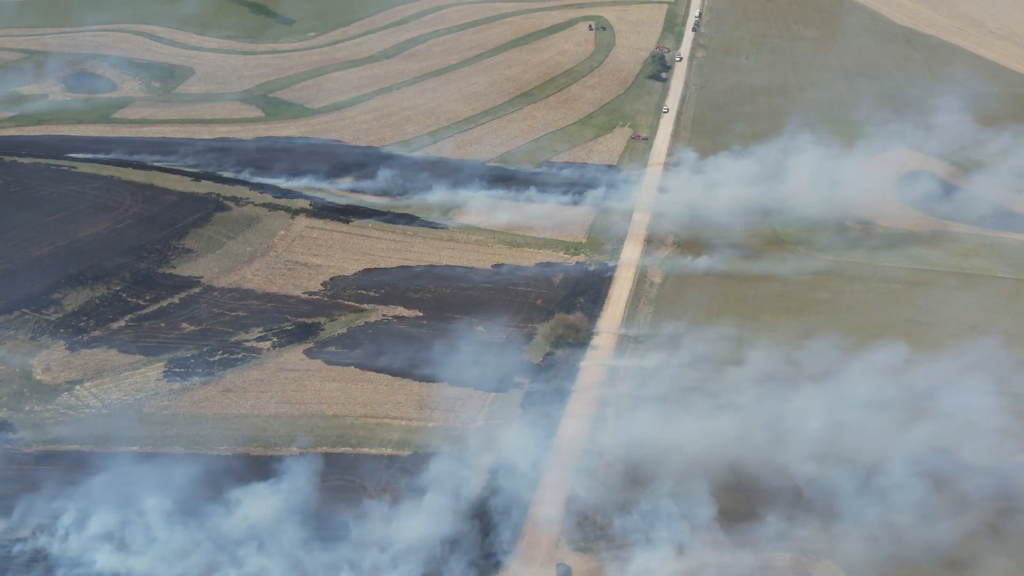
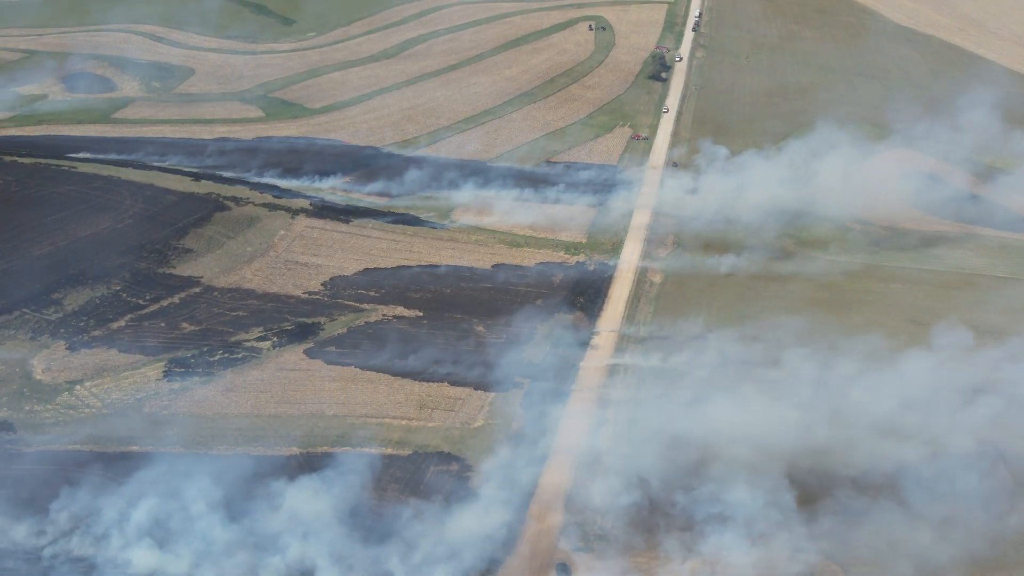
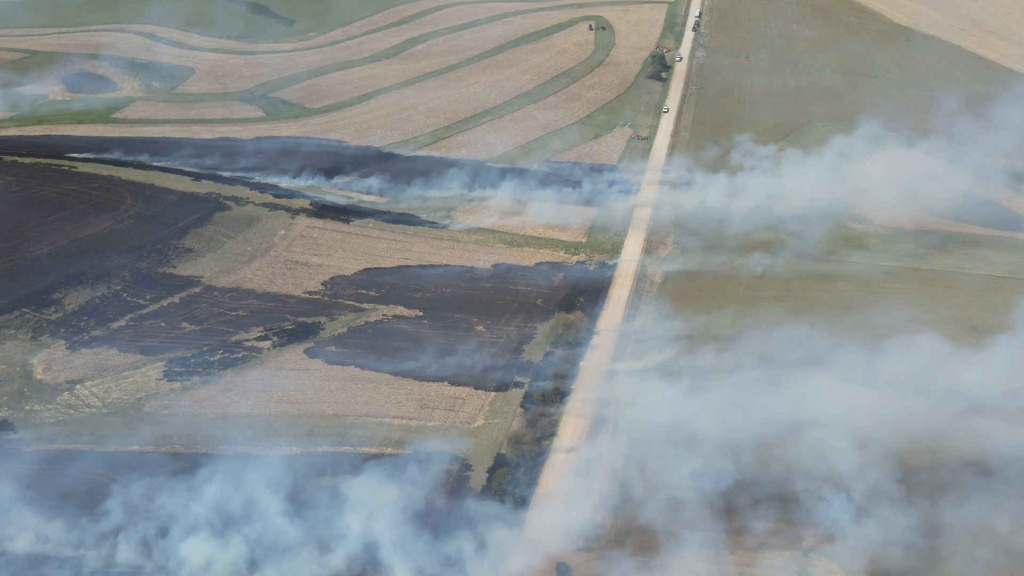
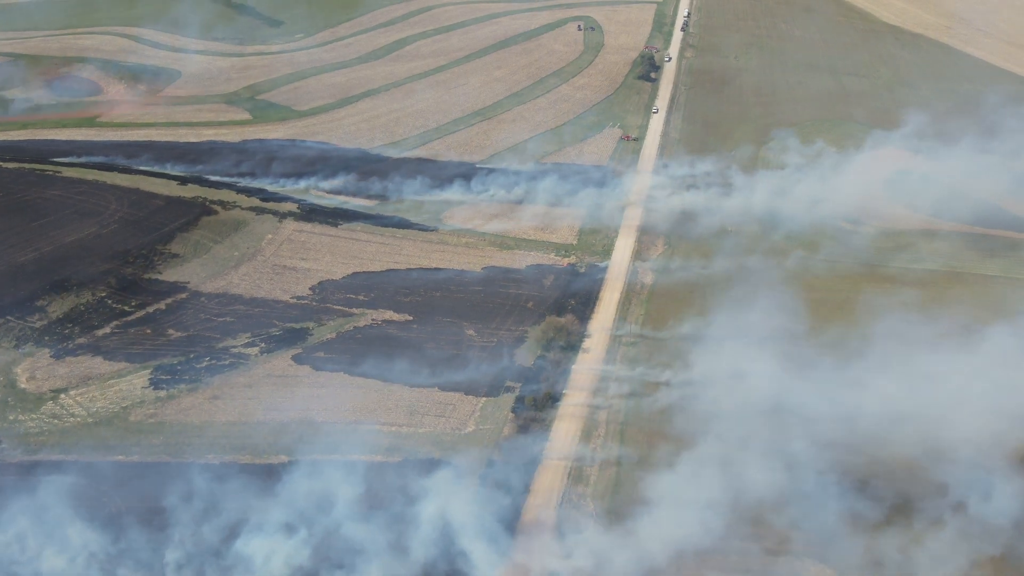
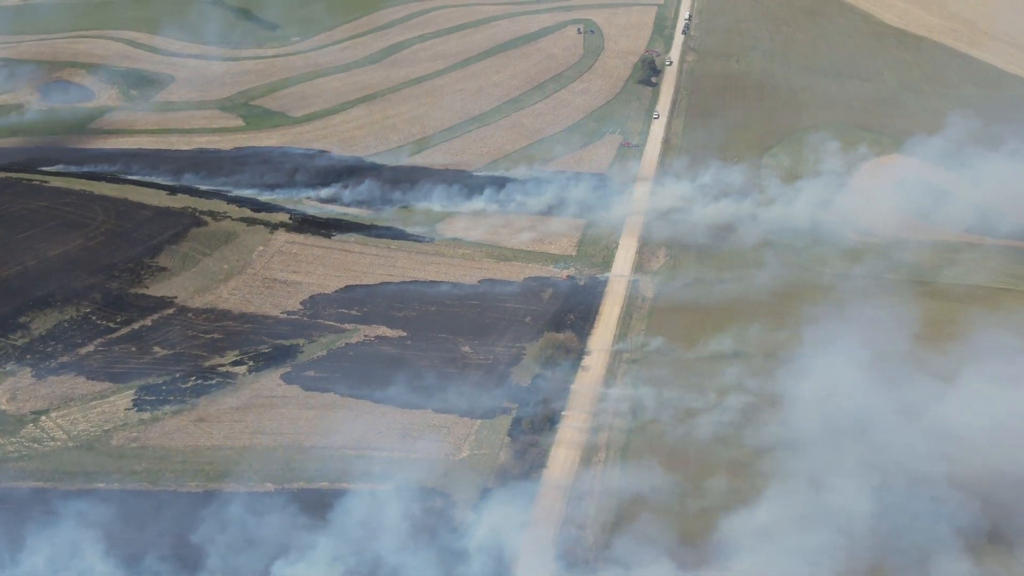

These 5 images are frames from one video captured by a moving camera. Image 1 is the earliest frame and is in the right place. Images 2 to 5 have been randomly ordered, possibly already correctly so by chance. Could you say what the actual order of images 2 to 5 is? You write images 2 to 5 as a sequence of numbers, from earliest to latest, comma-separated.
2, 3, 4, 5
